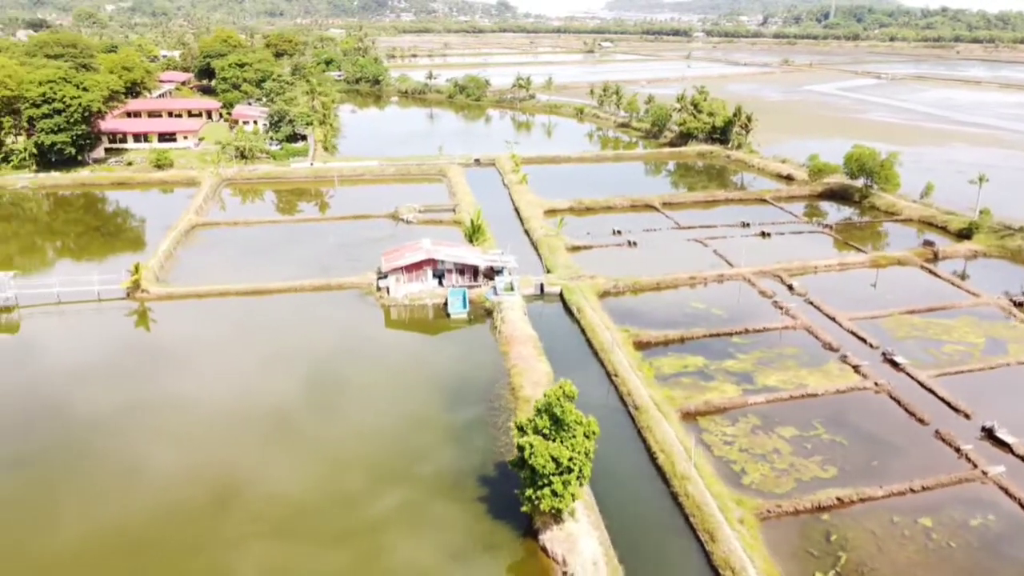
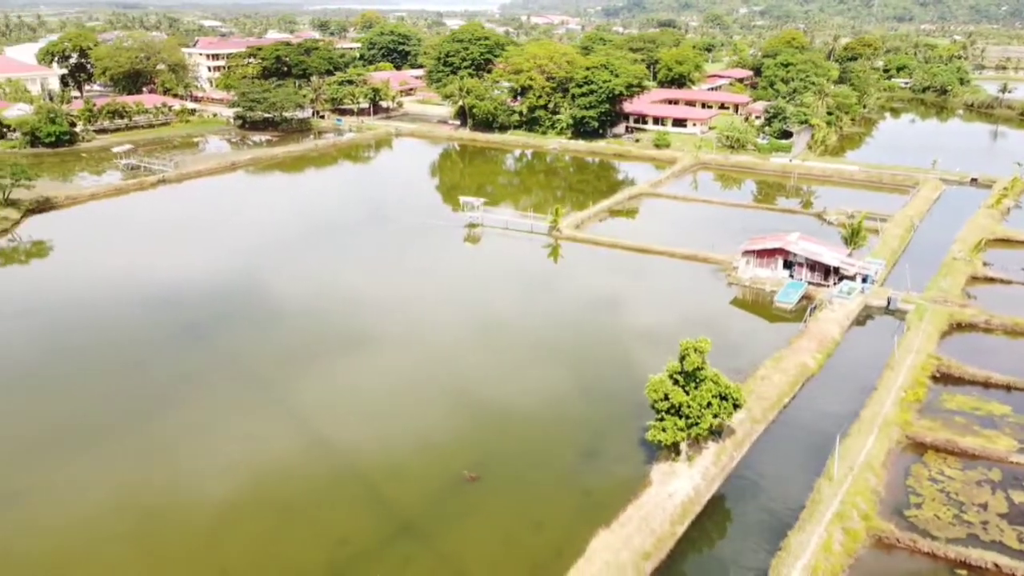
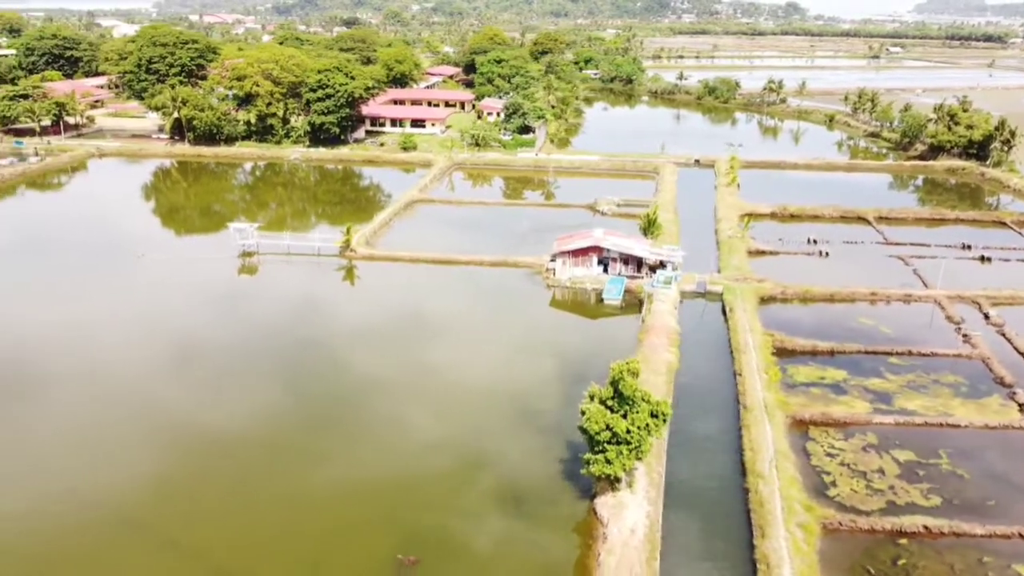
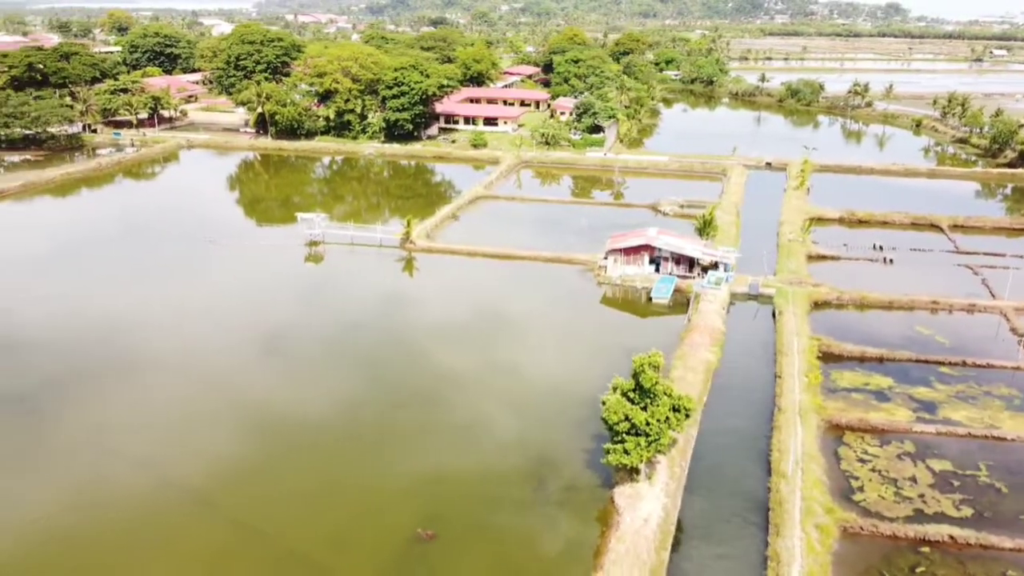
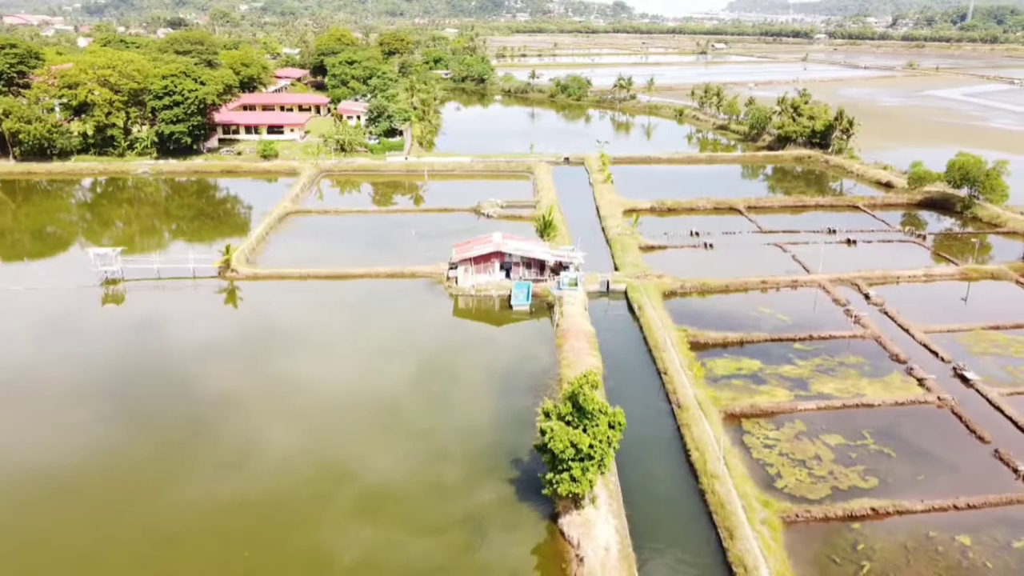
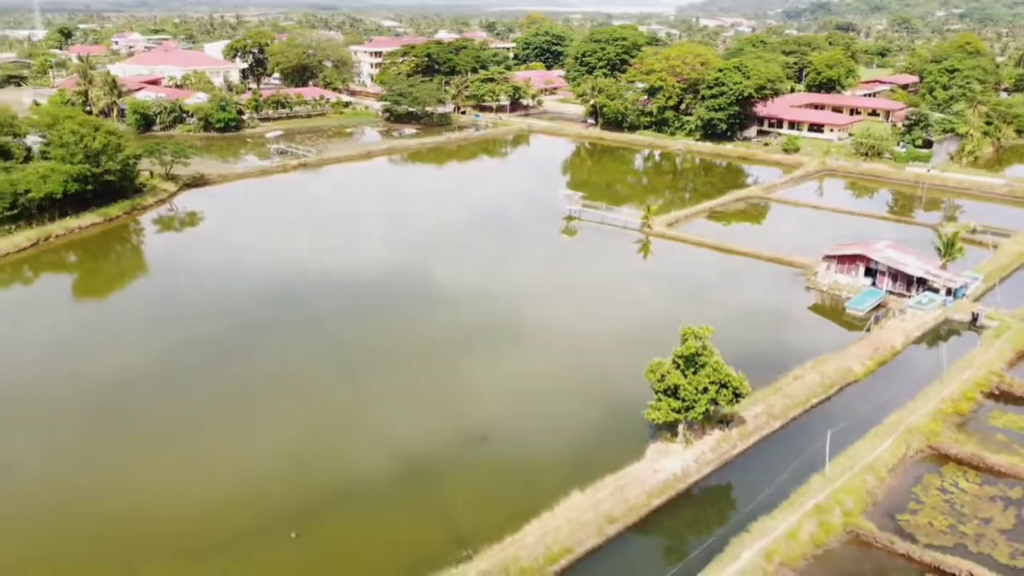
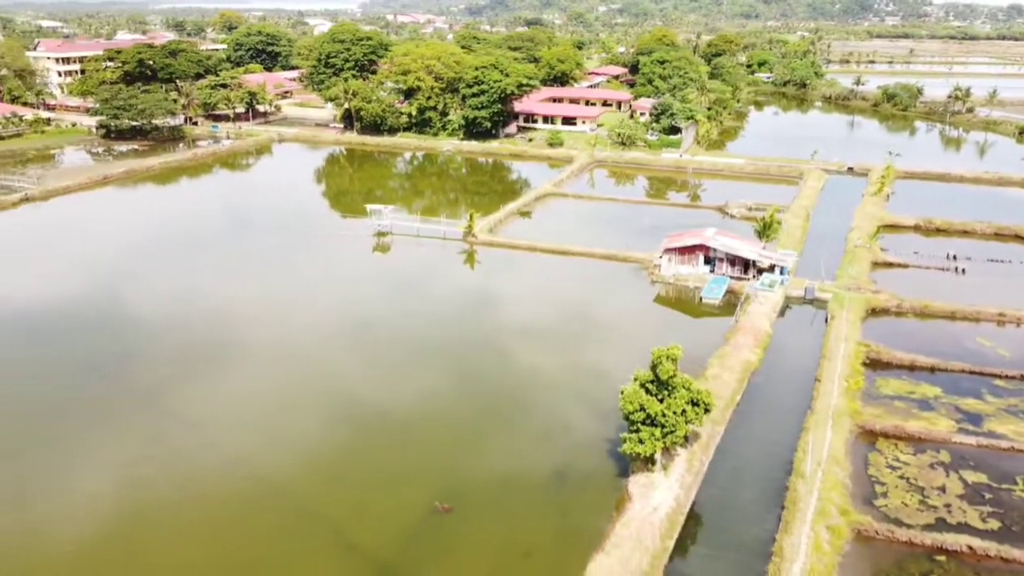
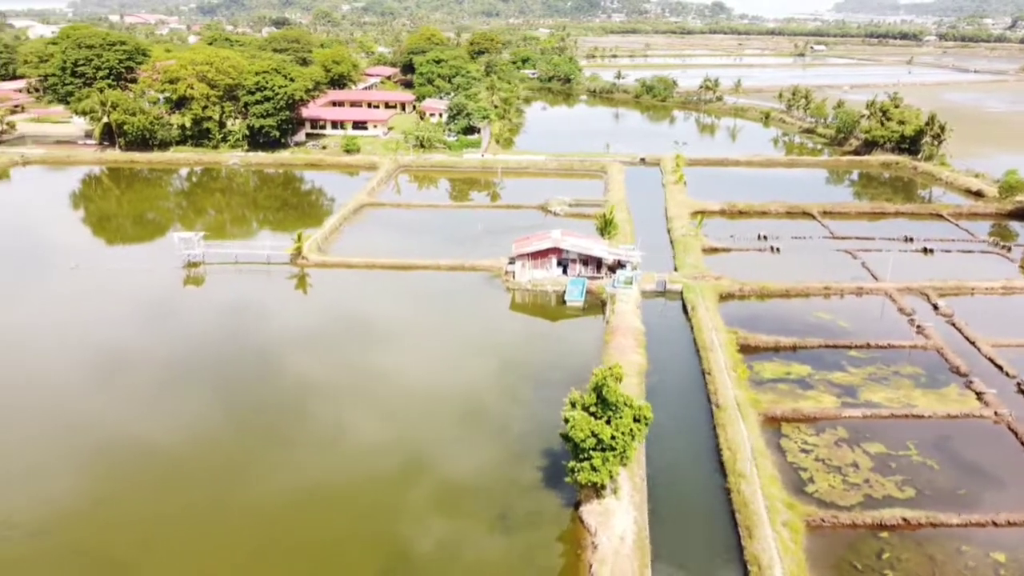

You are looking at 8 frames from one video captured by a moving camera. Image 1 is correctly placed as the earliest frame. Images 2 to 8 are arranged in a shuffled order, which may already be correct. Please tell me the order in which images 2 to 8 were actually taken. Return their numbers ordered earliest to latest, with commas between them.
5, 8, 3, 4, 7, 2, 6
